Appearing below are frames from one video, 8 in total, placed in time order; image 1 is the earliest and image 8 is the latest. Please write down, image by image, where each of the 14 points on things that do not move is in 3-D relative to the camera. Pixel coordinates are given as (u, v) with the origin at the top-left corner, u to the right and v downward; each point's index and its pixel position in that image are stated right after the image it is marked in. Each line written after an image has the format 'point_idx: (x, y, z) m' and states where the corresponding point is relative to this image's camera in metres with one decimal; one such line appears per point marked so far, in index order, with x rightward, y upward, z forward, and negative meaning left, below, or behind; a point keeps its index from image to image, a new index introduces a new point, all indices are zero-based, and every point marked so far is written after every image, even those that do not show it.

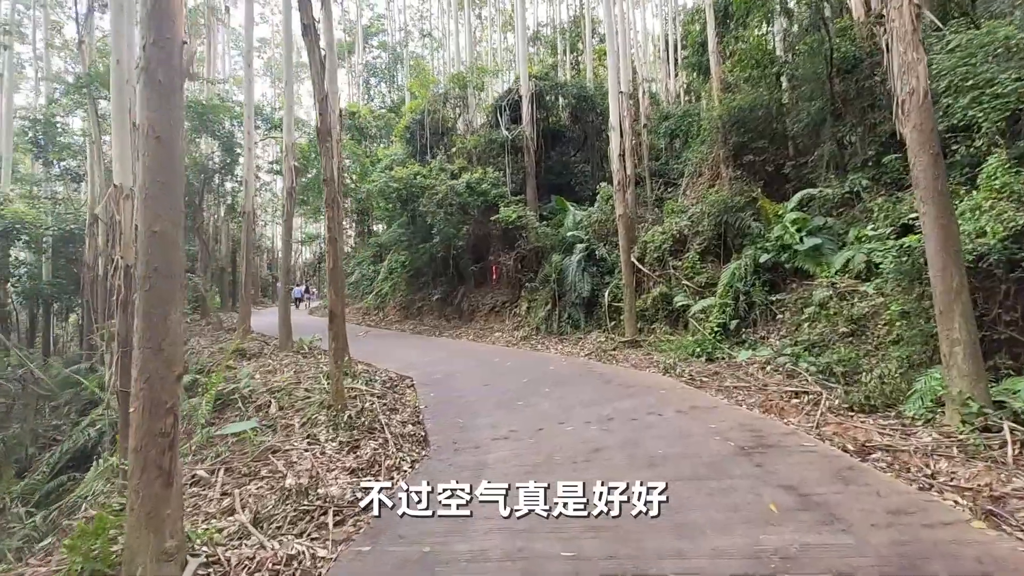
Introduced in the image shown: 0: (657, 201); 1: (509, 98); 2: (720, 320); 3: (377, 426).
0: (+4.1, +2.5, +14.9) m
1: (-0.1, +5.9, +16.2) m
2: (+3.6, -0.5, +9.1) m
3: (-1.4, -1.4, +5.4) m
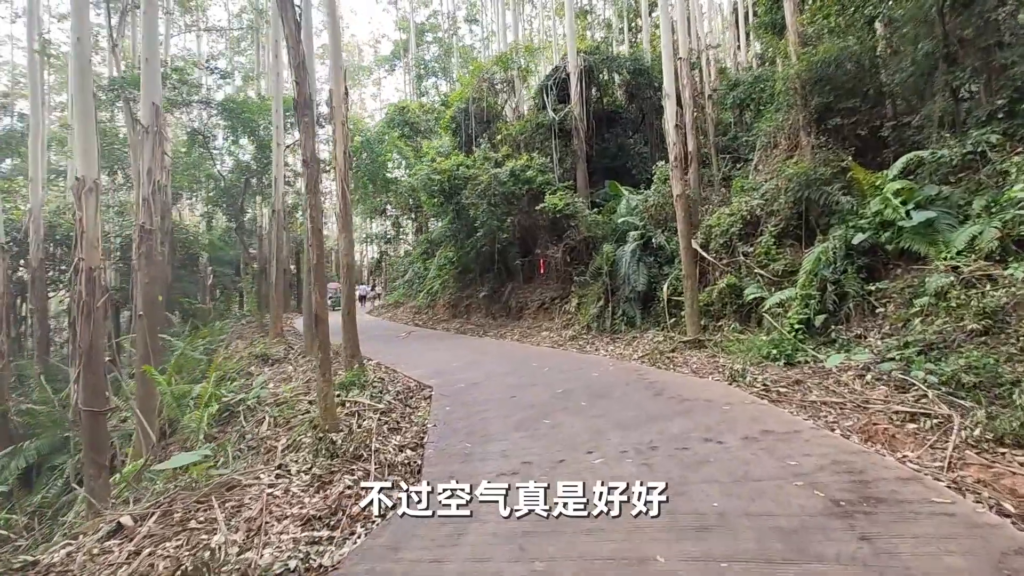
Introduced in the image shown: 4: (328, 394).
0: (+5.3, +2.7, +13.1) m
1: (+1.3, +6.0, +14.9) m
2: (+4.1, -0.4, +7.5) m
3: (-1.3, -1.4, +4.5) m
4: (-1.7, -1.0, +5.0) m
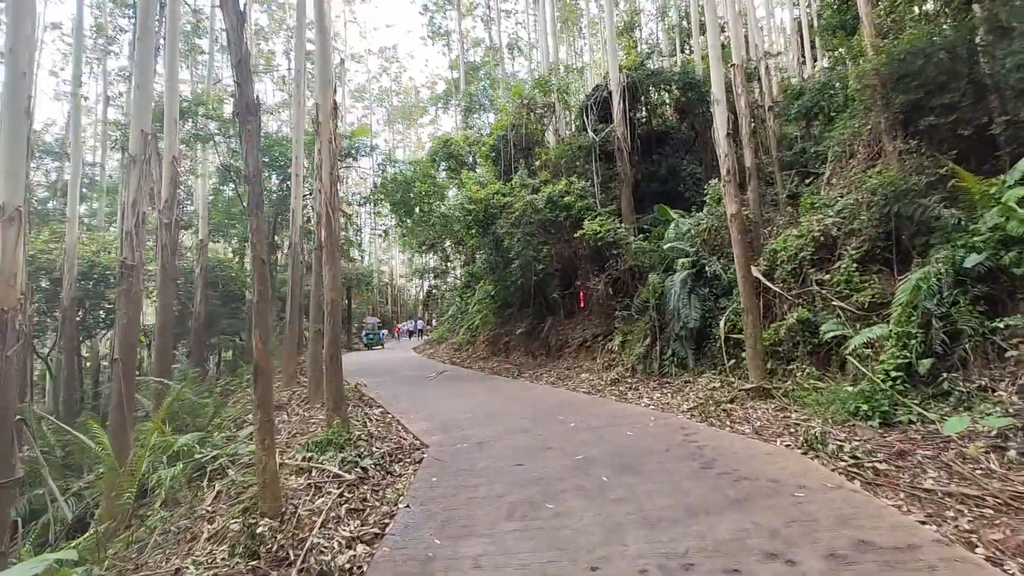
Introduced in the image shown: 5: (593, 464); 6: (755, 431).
0: (+6.1, +2.0, +11.5) m
1: (+2.2, +5.1, +13.9) m
2: (+4.3, -0.8, +5.9) m
3: (-1.4, -1.7, +3.4) m
4: (-1.8, -1.3, +3.9) m
5: (+0.8, -1.6, +4.9) m
6: (+2.7, -1.6, +5.9) m
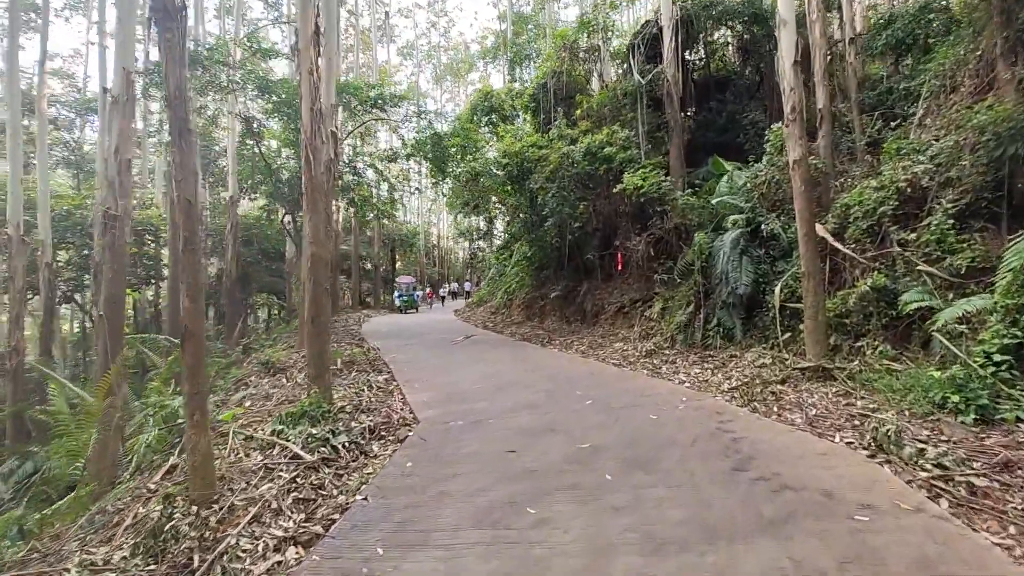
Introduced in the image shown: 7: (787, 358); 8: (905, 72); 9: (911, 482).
0: (+6.7, +2.7, +9.8) m
1: (+3.2, +6.0, +12.4) m
2: (+4.3, -0.5, +4.6) m
3: (-1.6, -1.4, +2.8) m
4: (-2.0, -1.0, +3.3) m
5: (+0.7, -1.3, +4.1) m
6: (+2.7, -1.2, +4.8) m
7: (+3.6, -0.9, +6.8) m
8: (+8.0, +4.4, +10.7) m
9: (+2.5, -1.2, +3.4) m
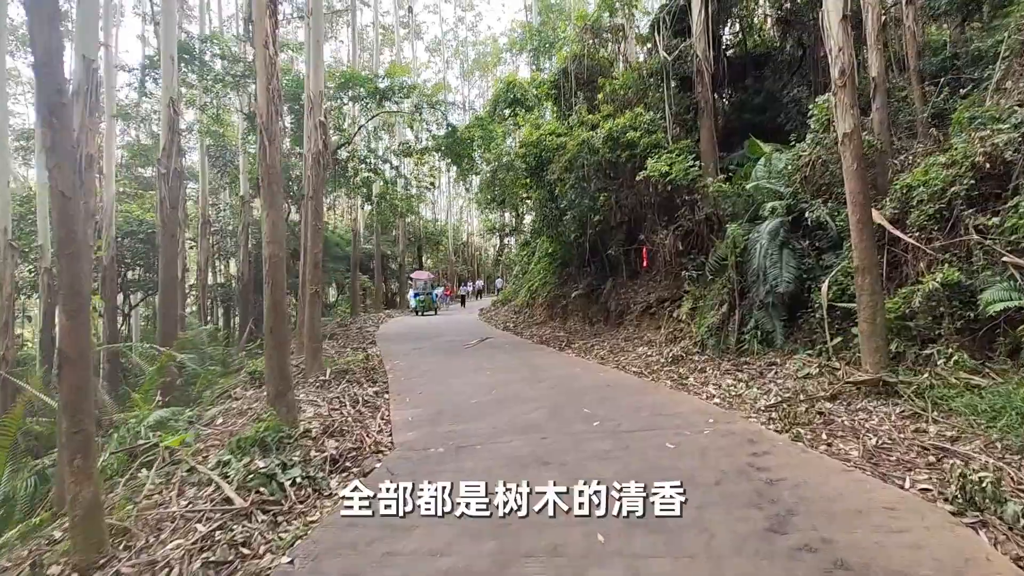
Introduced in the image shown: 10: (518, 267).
0: (+6.9, +2.7, +8.5) m
1: (+3.5, +6.1, +11.4) m
2: (+4.2, -0.4, +3.5) m
3: (-1.9, -1.5, +2.1) m
4: (-2.2, -1.1, +2.7) m
5: (+0.5, -1.3, +3.3) m
6: (+2.6, -1.2, +3.8) m
7: (+3.6, -0.9, +5.8) m
8: (+8.2, +4.5, +9.3) m
9: (+2.3, -1.2, +2.4) m
10: (+0.2, +0.8, +20.0) m
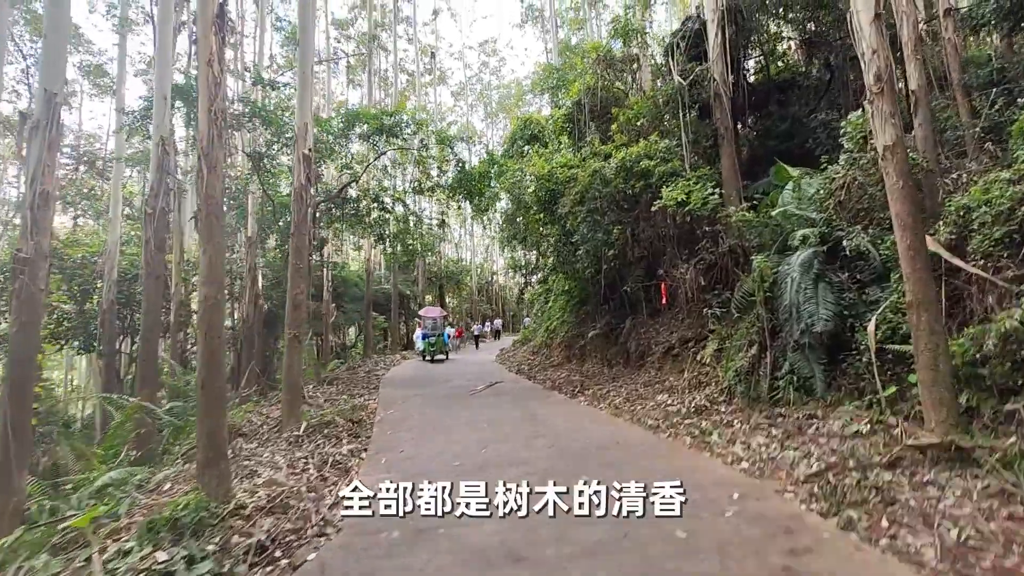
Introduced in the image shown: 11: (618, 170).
0: (+6.9, +2.2, +7.6) m
1: (+3.6, +5.3, +10.8) m
2: (+3.9, -0.6, +2.5) m
3: (-2.2, -1.7, +1.4) m
4: (-2.5, -1.3, +2.0) m
5: (+0.3, -1.5, +2.4) m
6: (+2.4, -1.4, +2.9) m
7: (+3.5, -1.2, +4.8) m
8: (+8.2, +4.0, +8.4) m
9: (+2.0, -1.4, +1.5) m
10: (+0.9, -0.6, +19.2) m
11: (+2.0, +2.2, +9.8) m
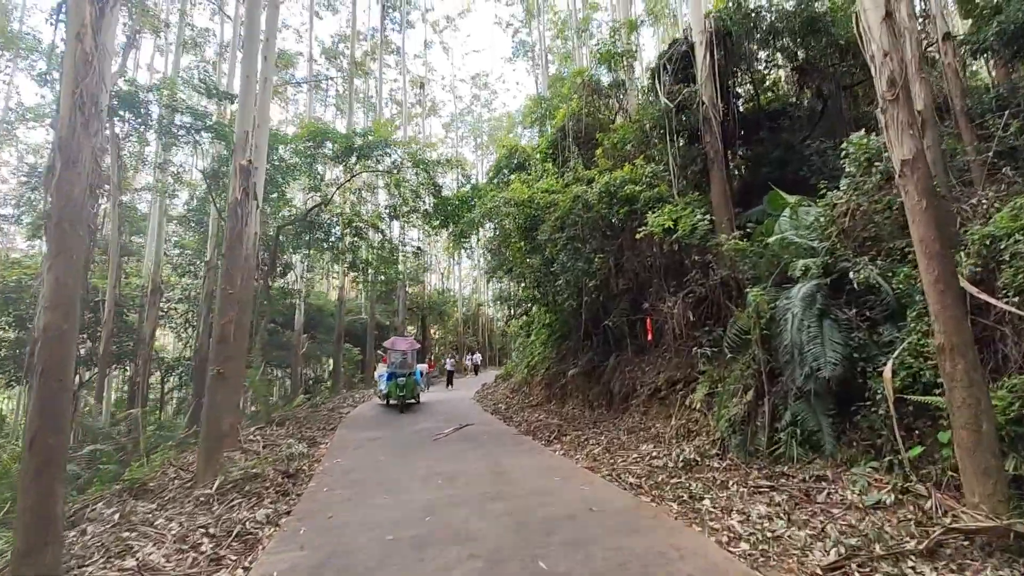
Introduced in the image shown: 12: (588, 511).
0: (+6.5, +1.7, +7.0) m
1: (+3.2, +4.6, +10.4) m
2: (+3.6, -0.8, +1.7) m
3: (-2.5, -1.7, +0.4) m
4: (-2.8, -1.3, +1.0) m
5: (-0.1, -1.6, +1.5) m
6: (+2.0, -1.6, +2.0) m
7: (+3.0, -1.5, +3.9) m
8: (+7.8, +3.3, +8.0) m
9: (+1.7, -1.4, +0.5) m
10: (+0.3, -1.8, +18.3) m
11: (+1.5, +1.6, +9.1) m
12: (+0.7, -2.0, +4.6) m
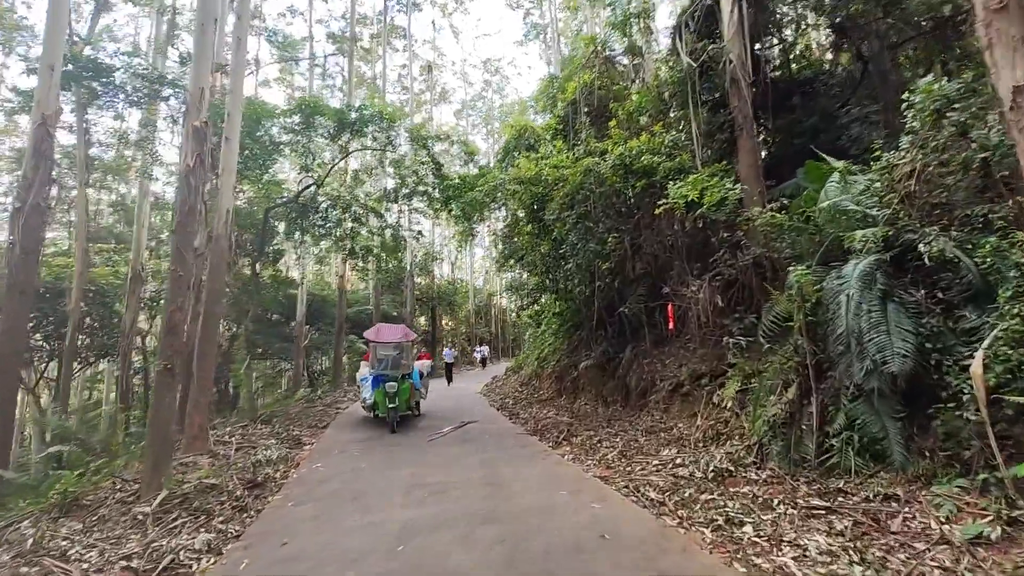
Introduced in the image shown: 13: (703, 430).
0: (+6.4, +1.9, +5.9) m
1: (+3.3, +4.9, +9.3) m
2: (+3.4, -0.6, +0.7) m
3: (-2.7, -1.6, -0.4) m
4: (-3.0, -1.2, +0.2) m
5: (-0.2, -1.5, +0.6) m
6: (+1.9, -1.5, +1.0) m
7: (+3.0, -1.4, +2.9) m
8: (+7.8, +3.6, +6.8) m
9: (+1.5, -1.3, -0.4) m
10: (+0.6, -1.4, +17.4) m
11: (+1.6, +1.8, +8.1) m
12: (+0.6, -1.8, +3.8) m
13: (+2.3, -1.7, +6.2) m
